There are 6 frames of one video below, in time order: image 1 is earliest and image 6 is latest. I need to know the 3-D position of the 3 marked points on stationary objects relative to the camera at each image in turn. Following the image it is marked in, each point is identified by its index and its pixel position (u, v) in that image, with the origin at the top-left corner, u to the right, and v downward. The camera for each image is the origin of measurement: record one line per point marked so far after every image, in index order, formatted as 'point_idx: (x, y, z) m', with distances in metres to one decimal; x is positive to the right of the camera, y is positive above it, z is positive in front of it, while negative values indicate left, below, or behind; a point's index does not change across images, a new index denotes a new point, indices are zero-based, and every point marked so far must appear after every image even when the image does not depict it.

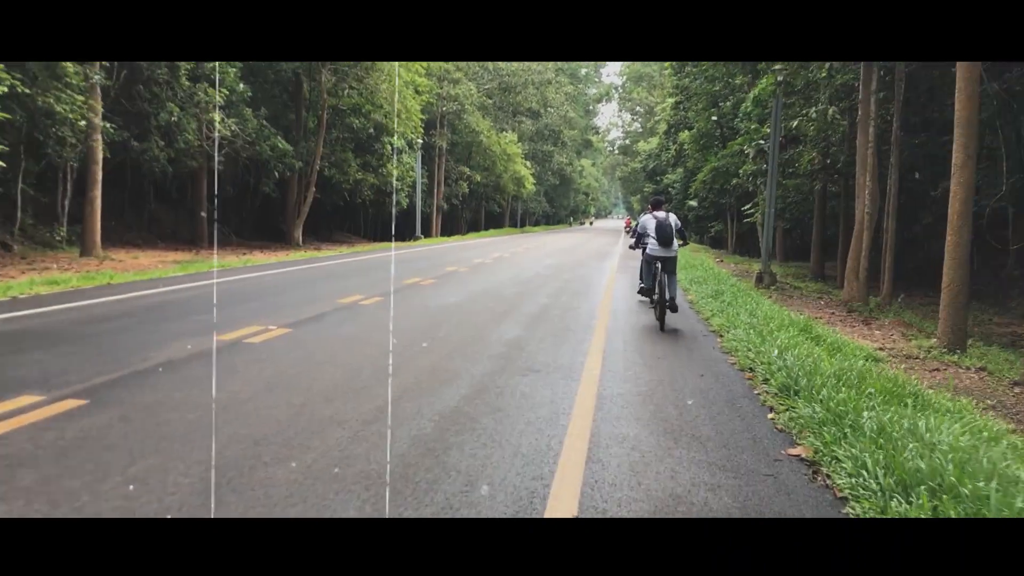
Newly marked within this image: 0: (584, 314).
0: (+0.9, -0.3, +11.3) m
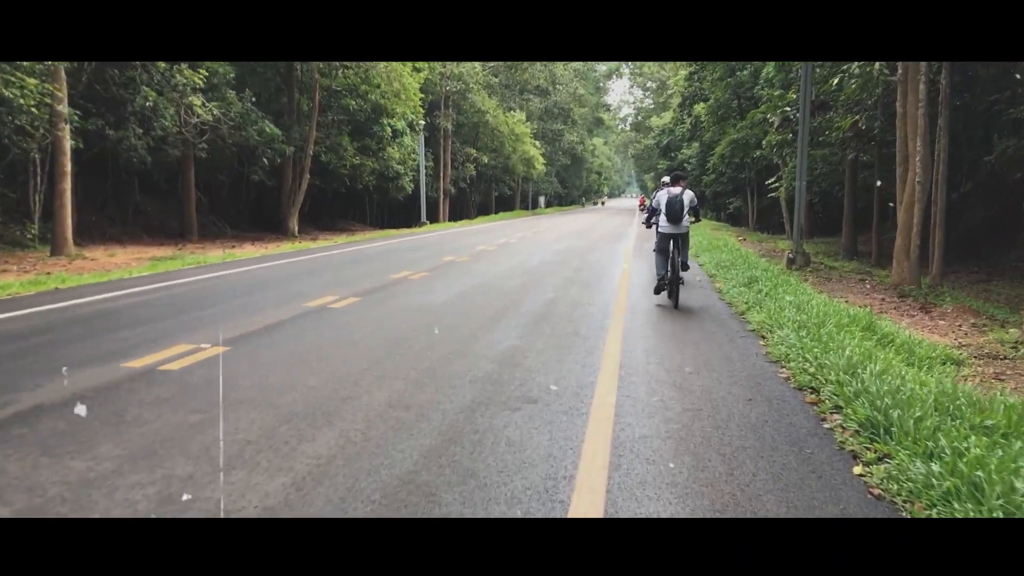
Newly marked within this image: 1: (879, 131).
0: (+0.9, -0.2, +9.5) m
1: (+7.9, +3.3, +19.2) m
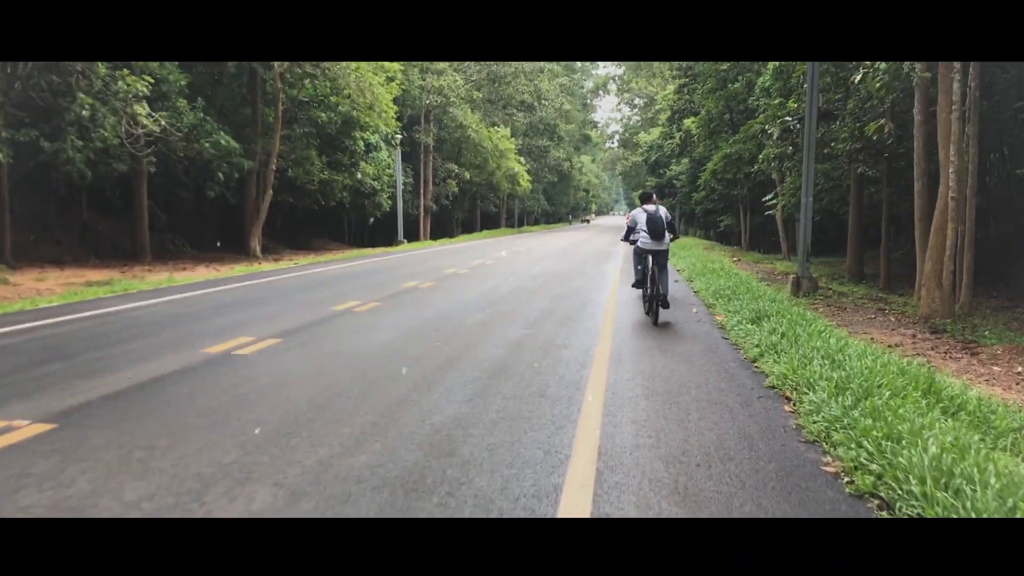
0: (+0.5, -0.6, +7.6) m
1: (+7.4, +2.8, +17.5) m
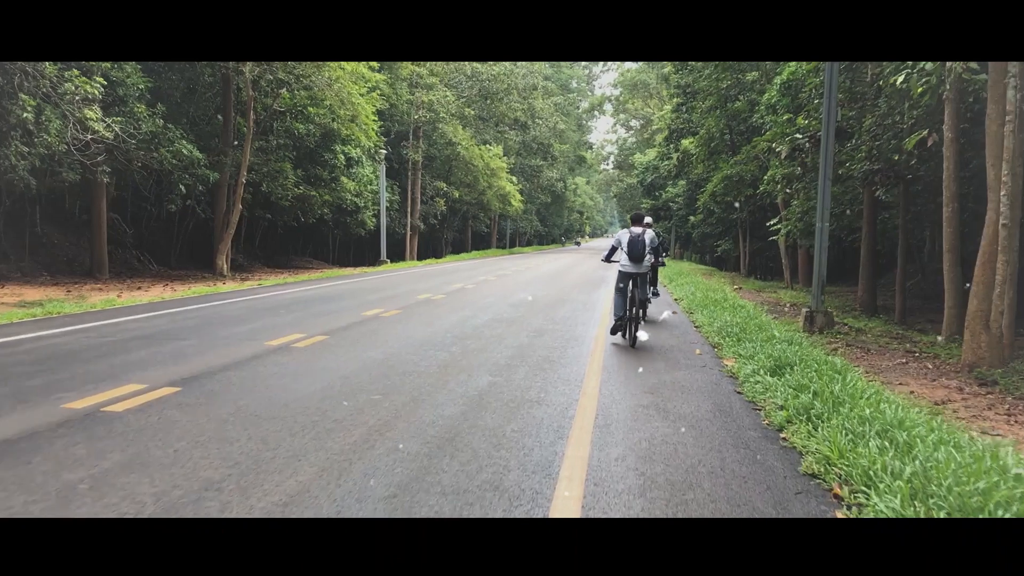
0: (+0.2, -0.9, +5.9) m
1: (+7.1, +2.1, +15.9) m
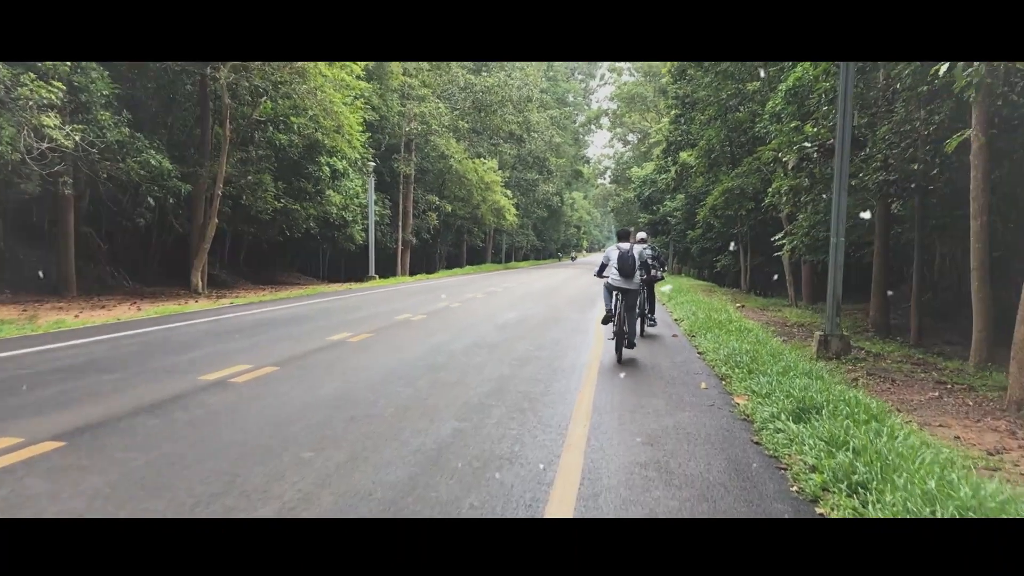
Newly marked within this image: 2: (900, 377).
0: (0.0, -1.1, +4.7) m
1: (+6.9, +1.8, +14.8) m
2: (+4.6, -1.0, +10.4) m
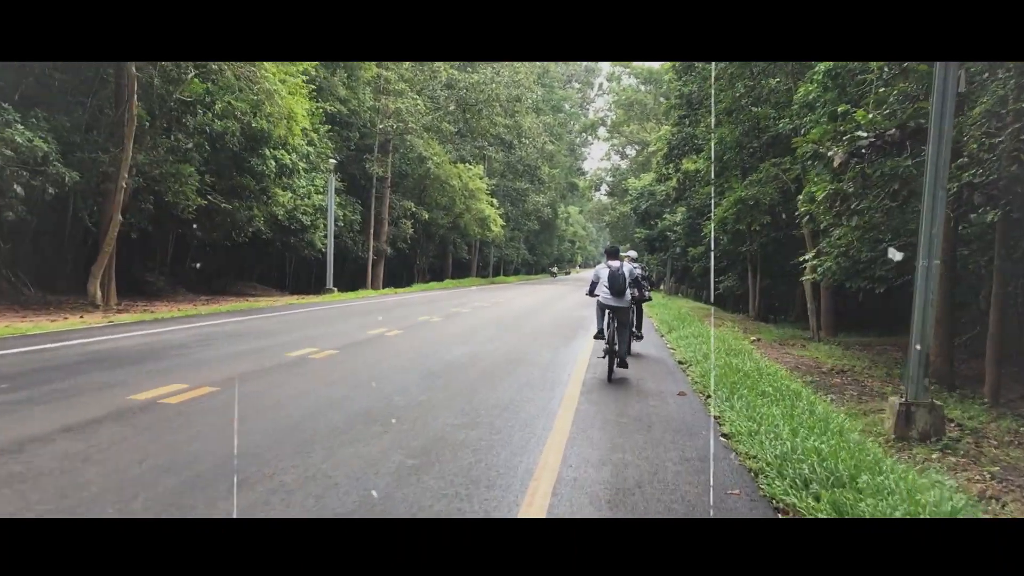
0: (-0.6, -1.2, +0.6) m
1: (+6.2, +1.3, +10.8) m
2: (+3.9, -1.4, +6.4) m
